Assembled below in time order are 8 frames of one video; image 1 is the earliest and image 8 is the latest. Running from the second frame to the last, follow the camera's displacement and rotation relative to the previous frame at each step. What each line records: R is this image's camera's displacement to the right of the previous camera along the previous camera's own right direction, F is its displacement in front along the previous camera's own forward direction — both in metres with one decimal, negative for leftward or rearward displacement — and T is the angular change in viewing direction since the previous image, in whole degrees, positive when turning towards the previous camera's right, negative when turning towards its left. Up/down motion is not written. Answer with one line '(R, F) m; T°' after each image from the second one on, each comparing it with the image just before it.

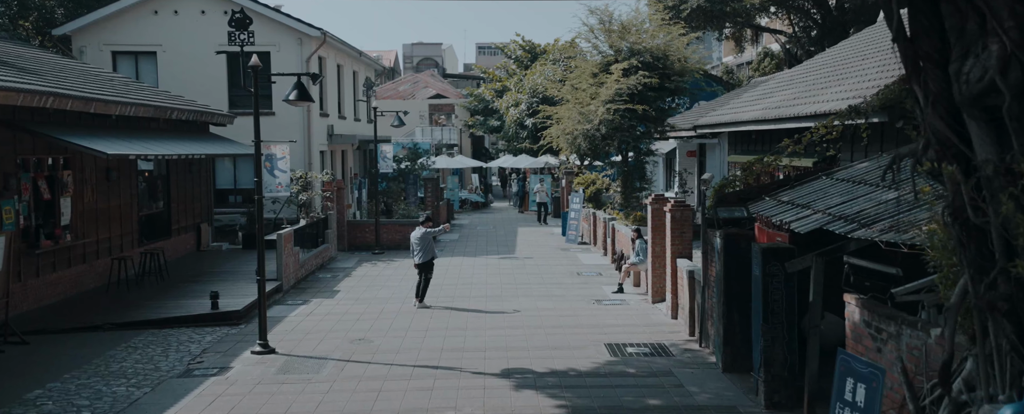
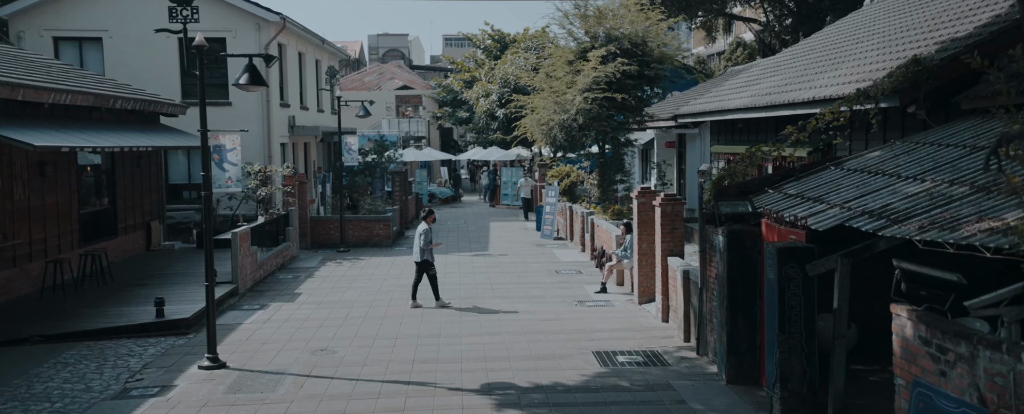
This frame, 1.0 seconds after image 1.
(-0.1, +1.2) m; +2°
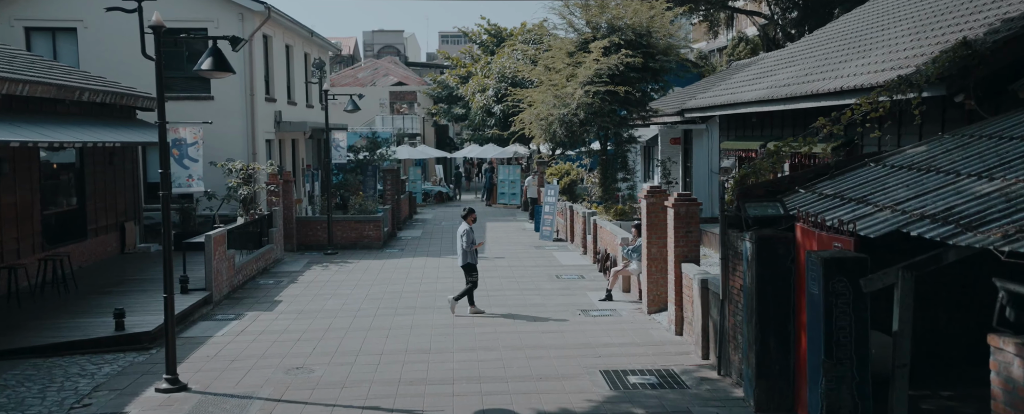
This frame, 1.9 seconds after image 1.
(0.0, +1.3) m; 0°
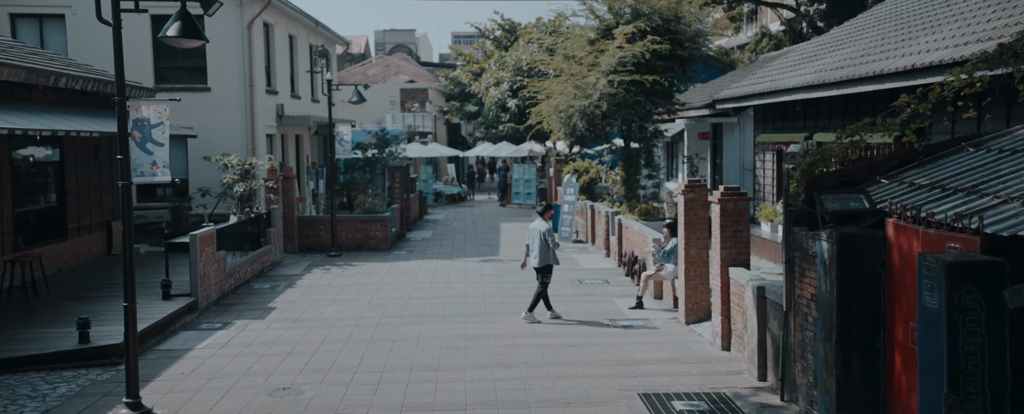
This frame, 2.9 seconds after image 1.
(-0.1, +1.6) m; -1°
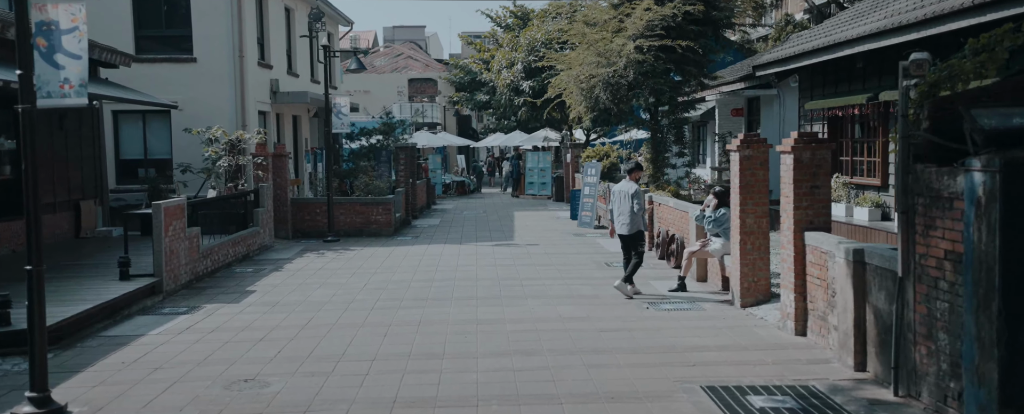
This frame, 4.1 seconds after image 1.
(-0.1, +2.1) m; -1°
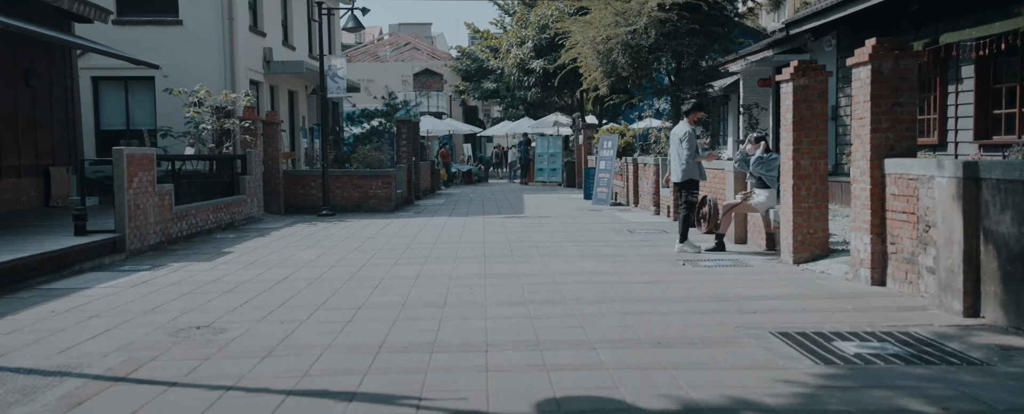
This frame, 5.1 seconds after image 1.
(-0.1, +1.5) m; 0°
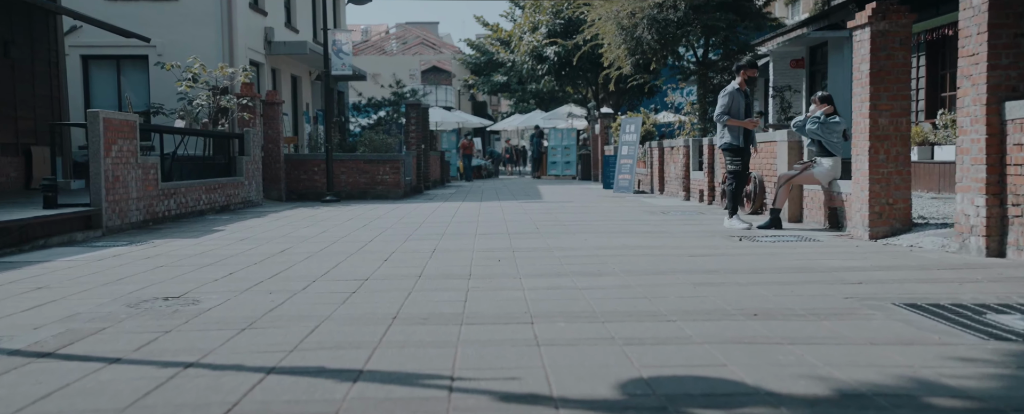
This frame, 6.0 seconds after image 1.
(-0.2, +1.2) m; 0°
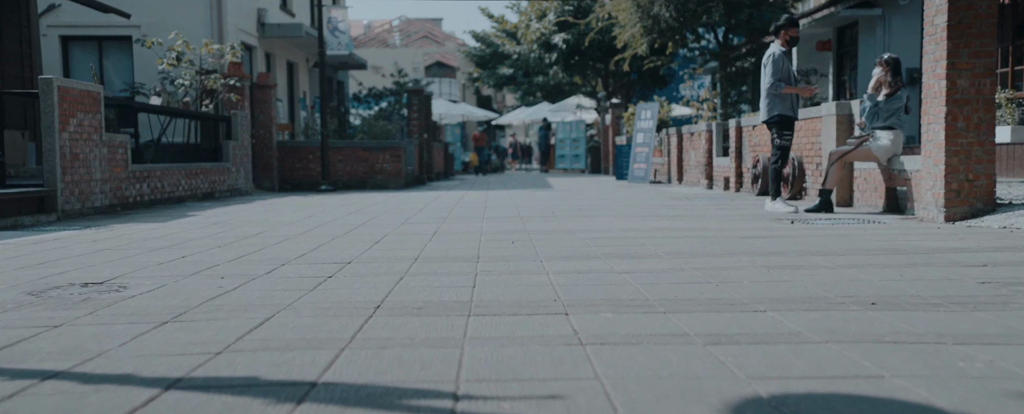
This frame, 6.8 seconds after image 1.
(-0.1, +1.1) m; 0°
